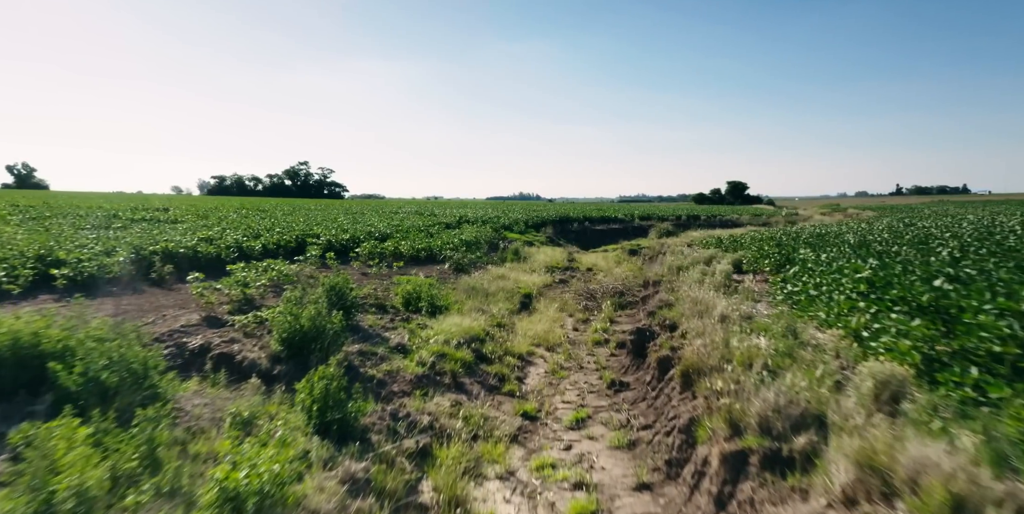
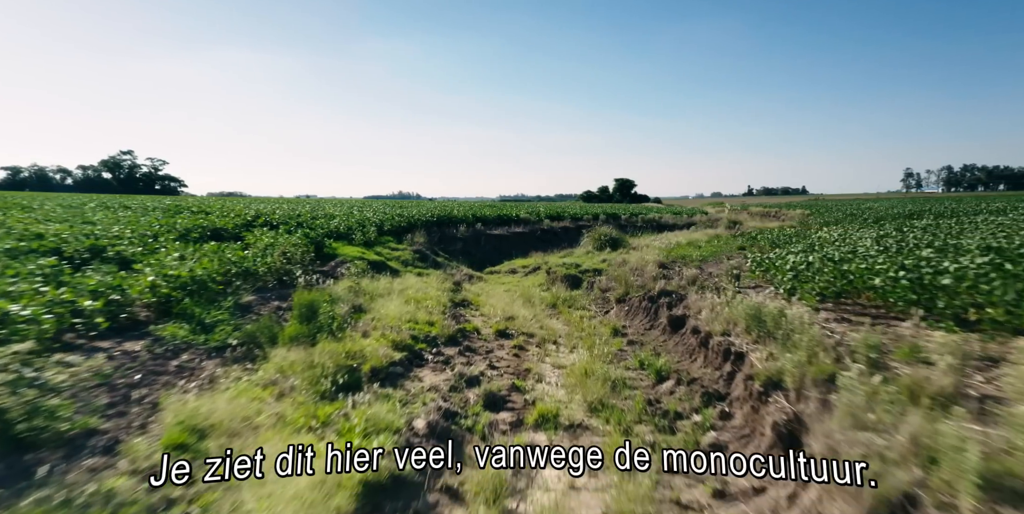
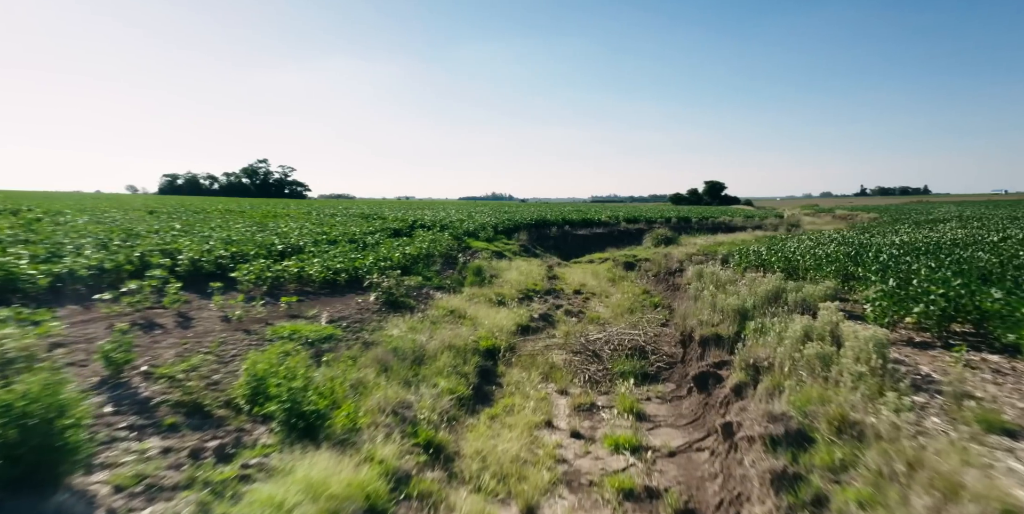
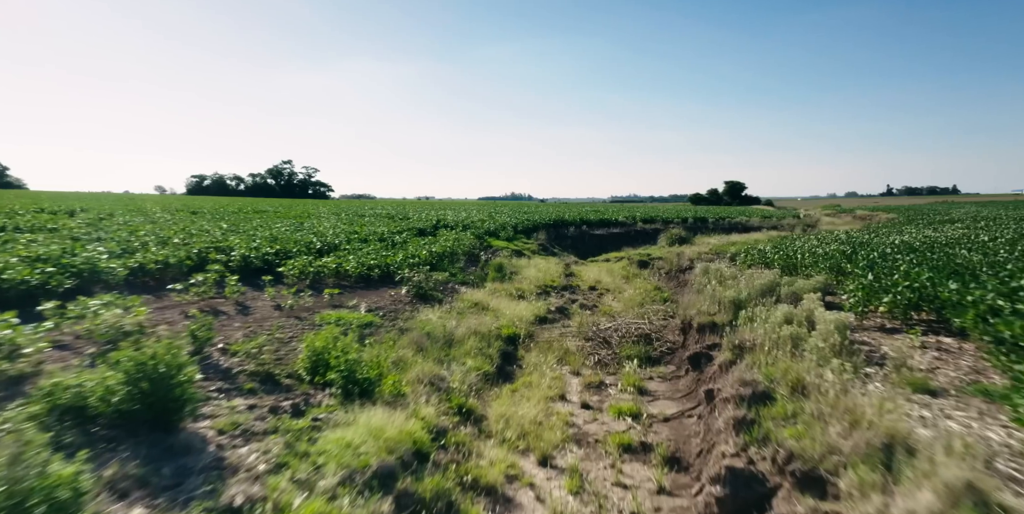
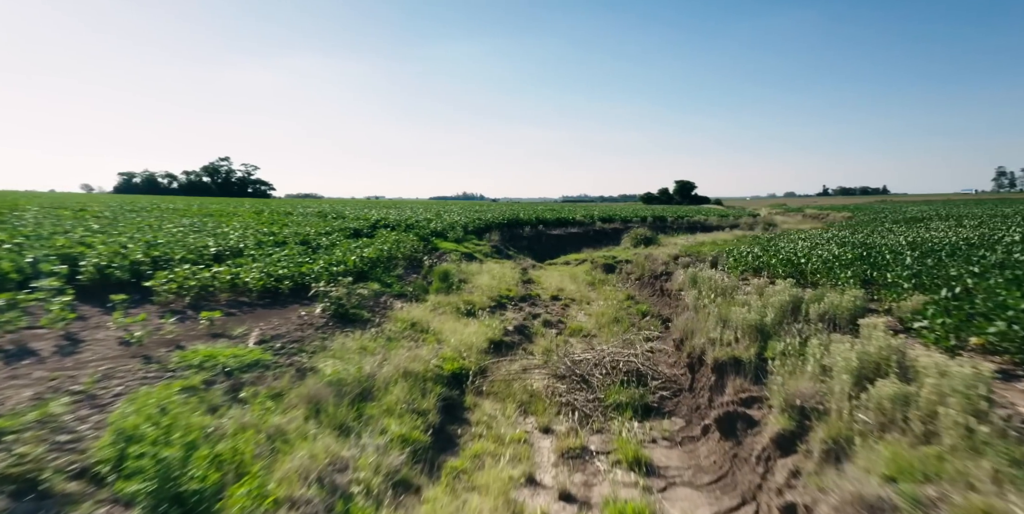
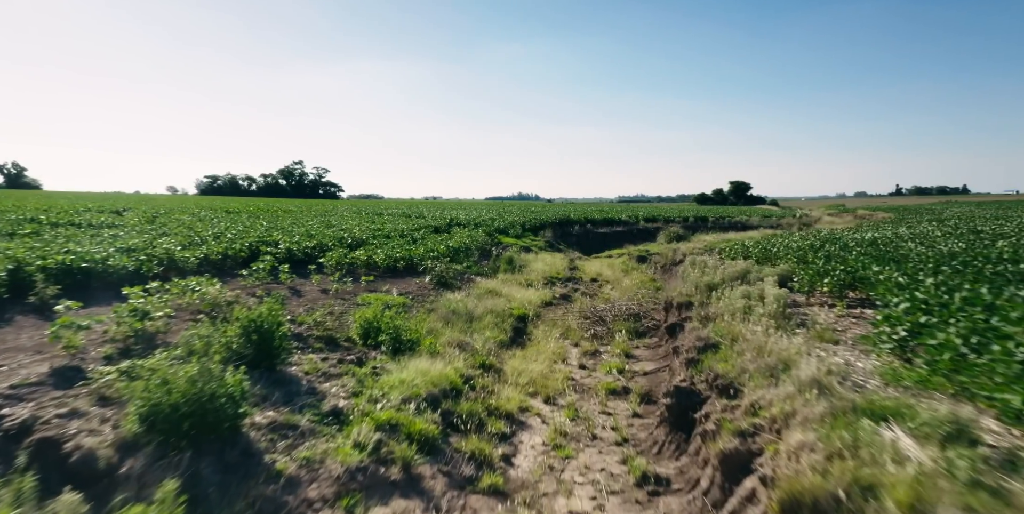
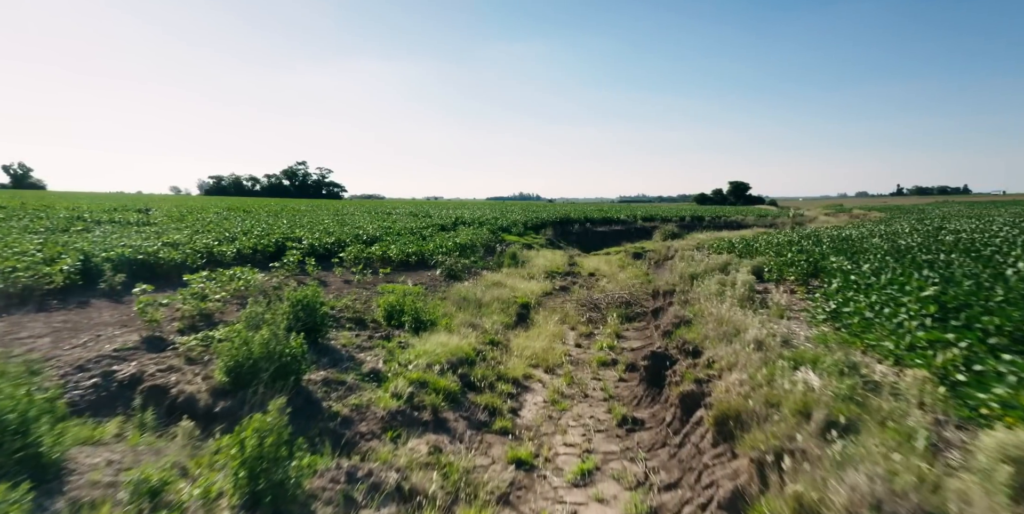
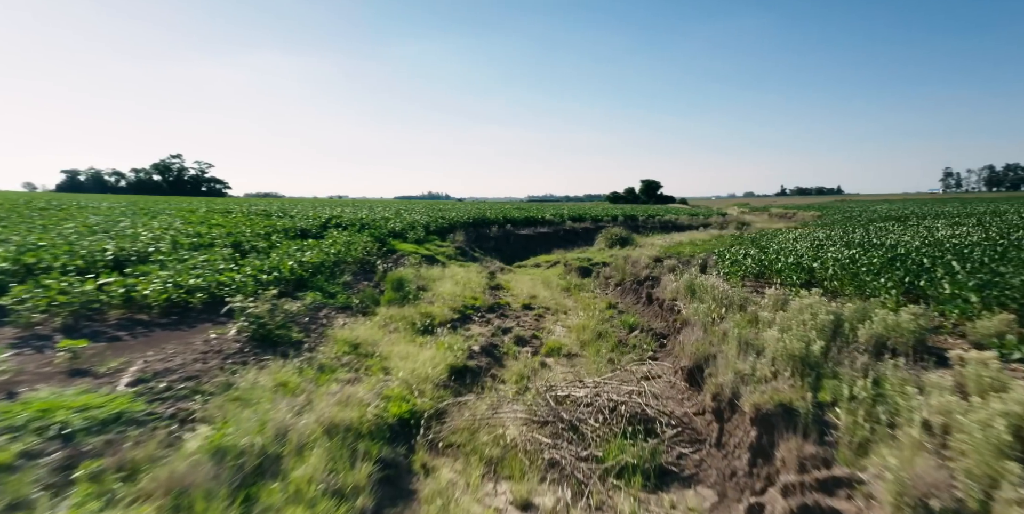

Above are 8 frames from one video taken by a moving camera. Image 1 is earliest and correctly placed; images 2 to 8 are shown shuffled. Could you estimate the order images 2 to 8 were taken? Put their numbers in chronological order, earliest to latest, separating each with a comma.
7, 6, 4, 3, 5, 8, 2
